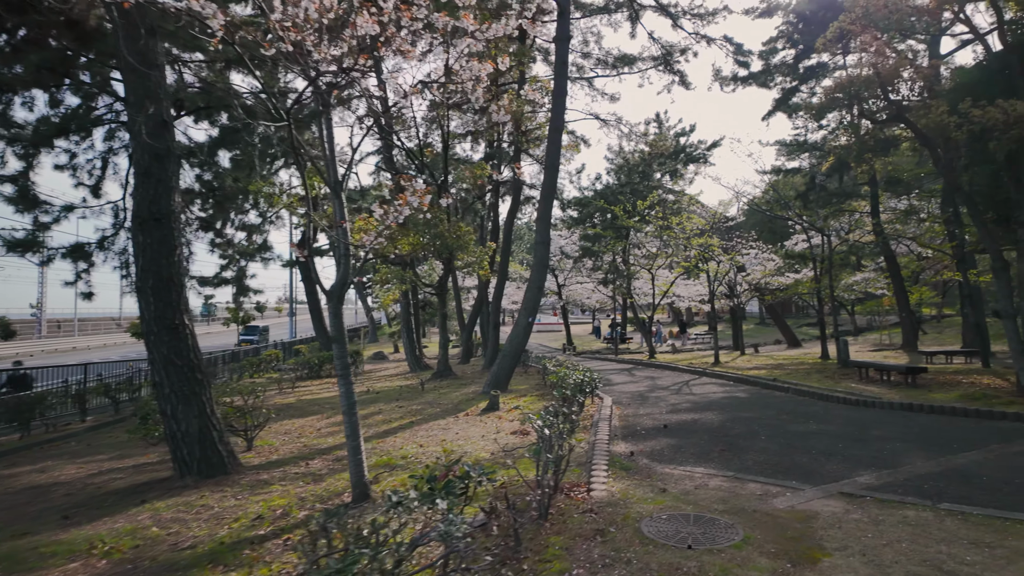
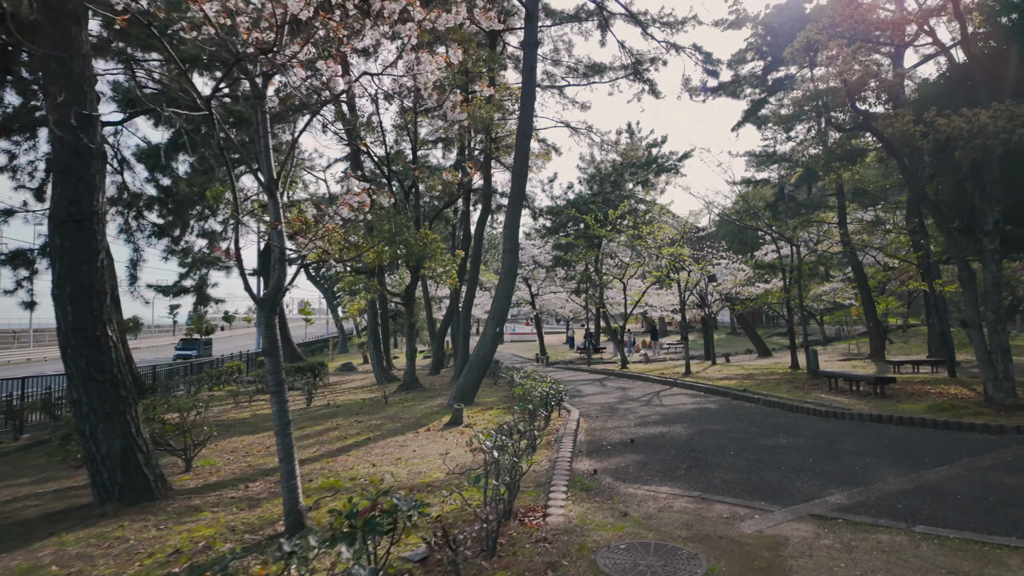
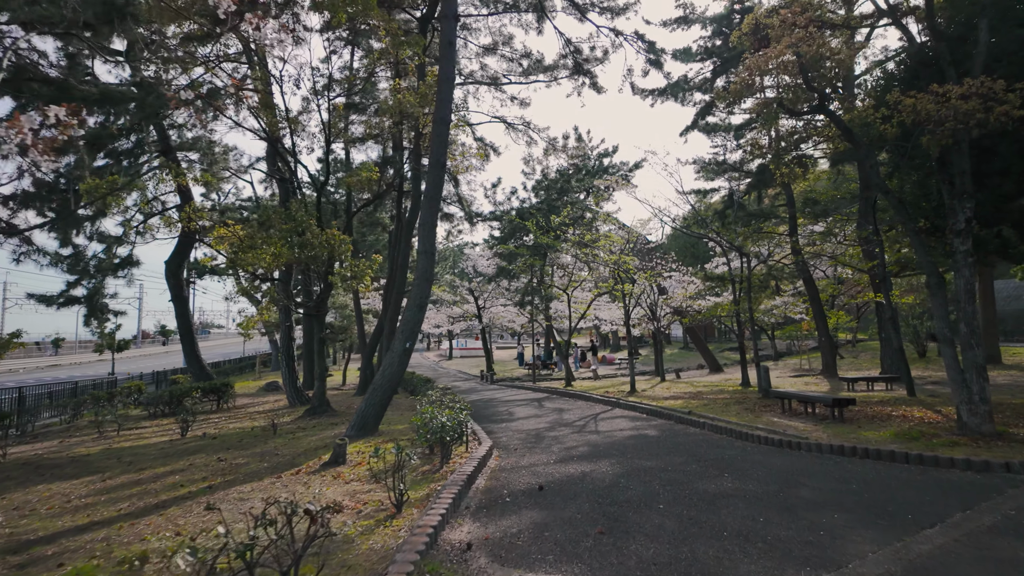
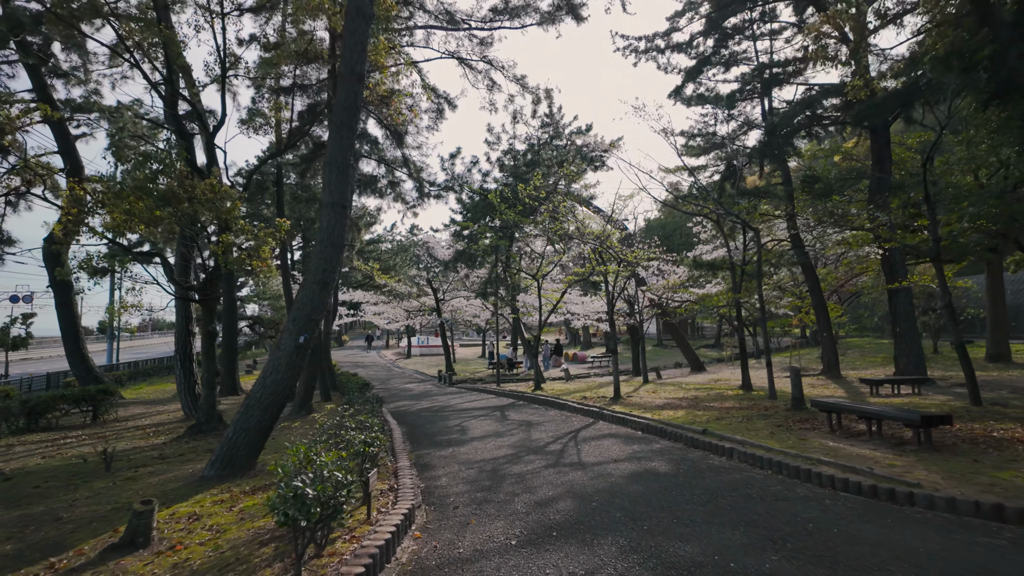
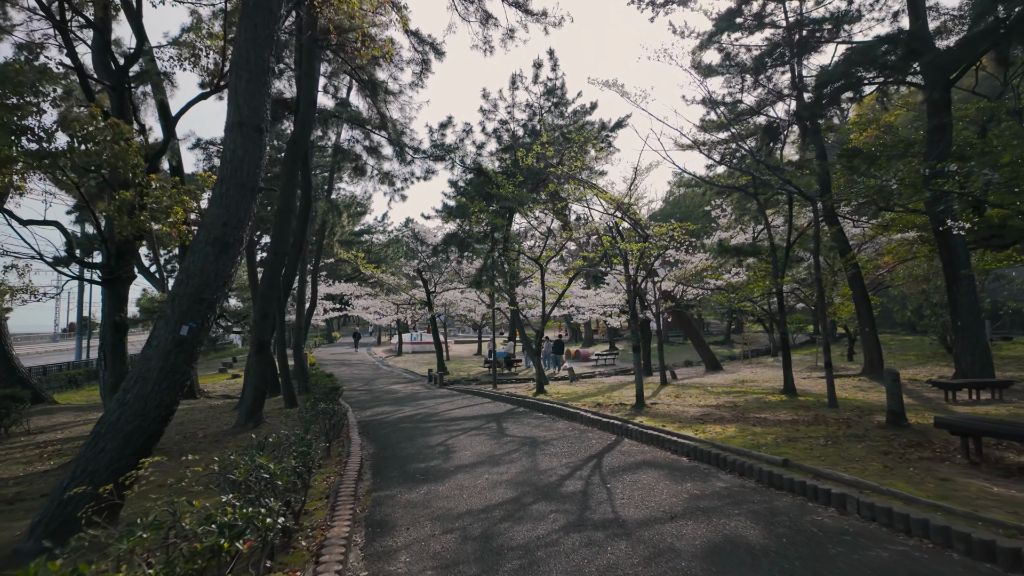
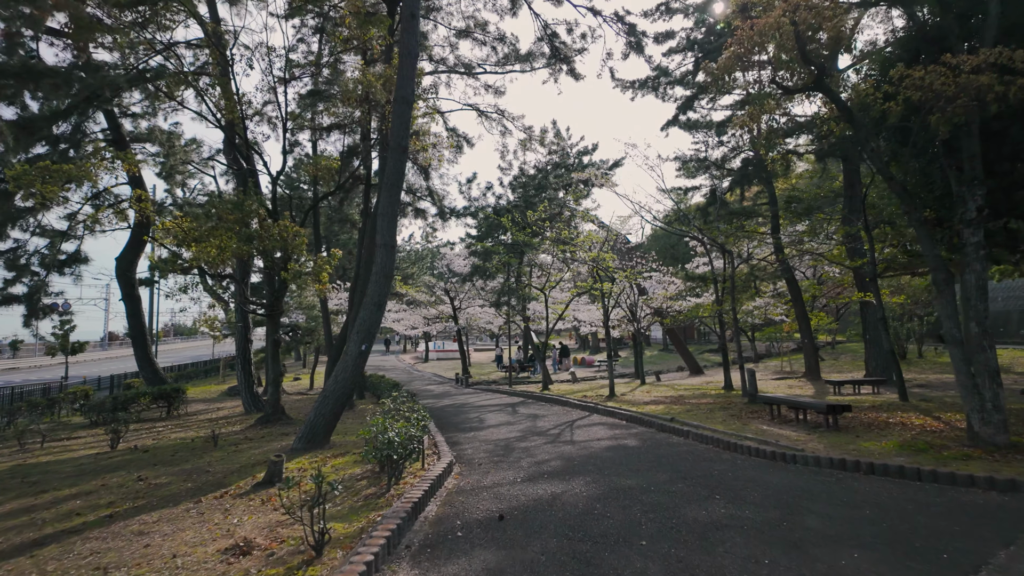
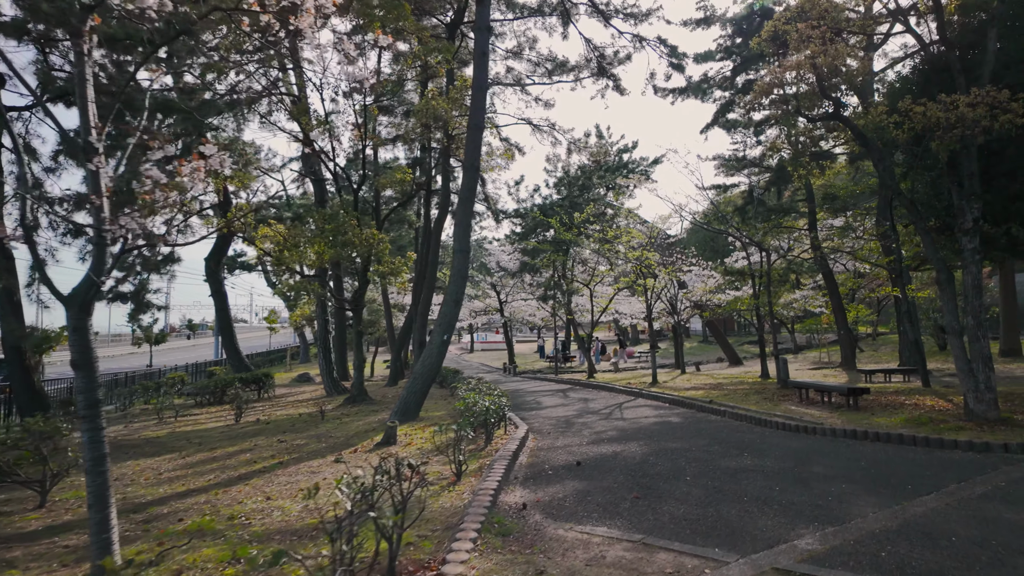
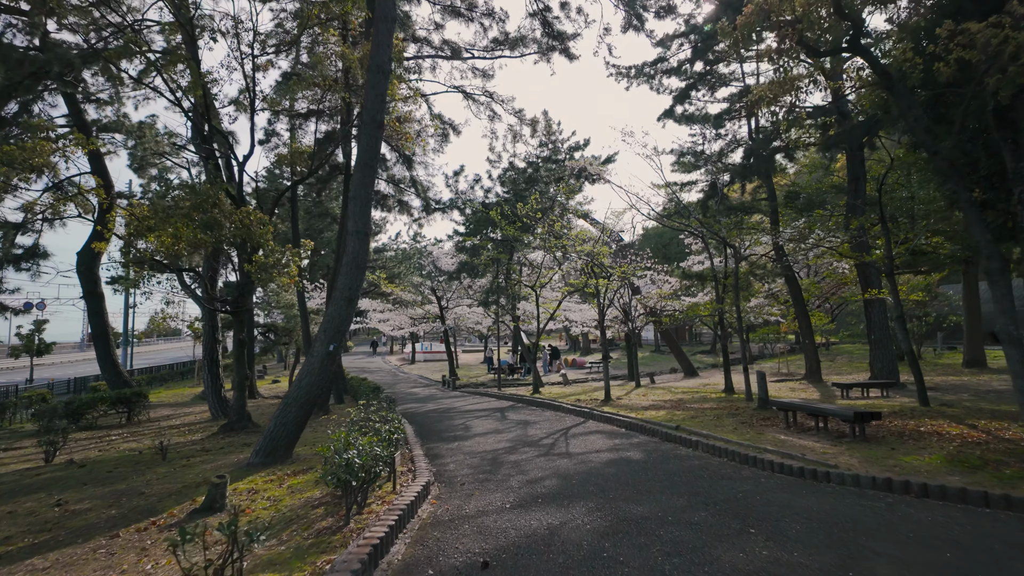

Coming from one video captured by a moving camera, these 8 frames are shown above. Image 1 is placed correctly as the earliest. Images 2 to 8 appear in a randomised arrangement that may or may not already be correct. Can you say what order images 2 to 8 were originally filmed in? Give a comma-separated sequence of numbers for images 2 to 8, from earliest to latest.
2, 7, 3, 6, 8, 4, 5
